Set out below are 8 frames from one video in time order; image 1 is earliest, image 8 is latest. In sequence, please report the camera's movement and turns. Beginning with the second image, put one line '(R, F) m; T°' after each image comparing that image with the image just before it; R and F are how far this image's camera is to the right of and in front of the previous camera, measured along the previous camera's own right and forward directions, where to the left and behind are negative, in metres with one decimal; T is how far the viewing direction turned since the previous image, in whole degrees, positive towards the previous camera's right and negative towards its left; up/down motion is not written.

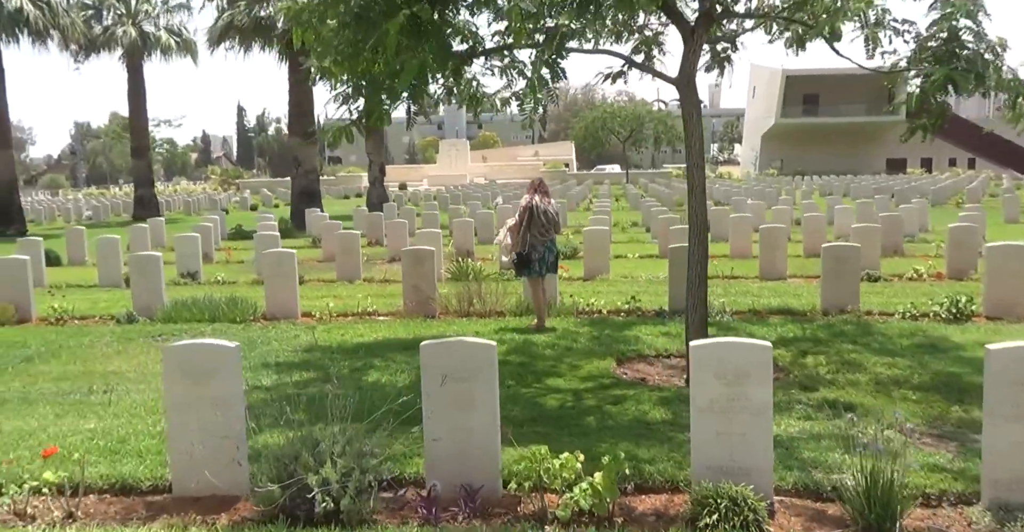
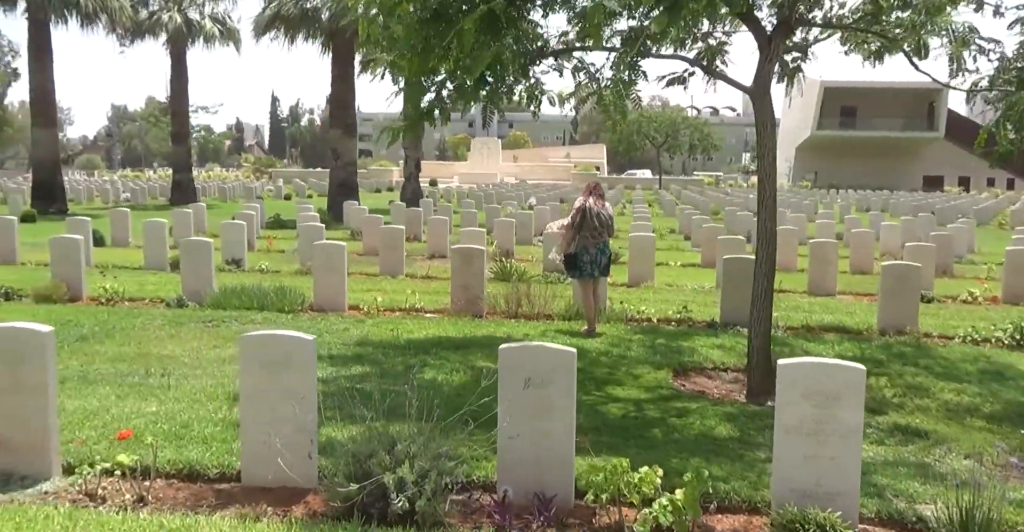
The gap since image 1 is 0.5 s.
(-0.2, +0.1) m; -2°
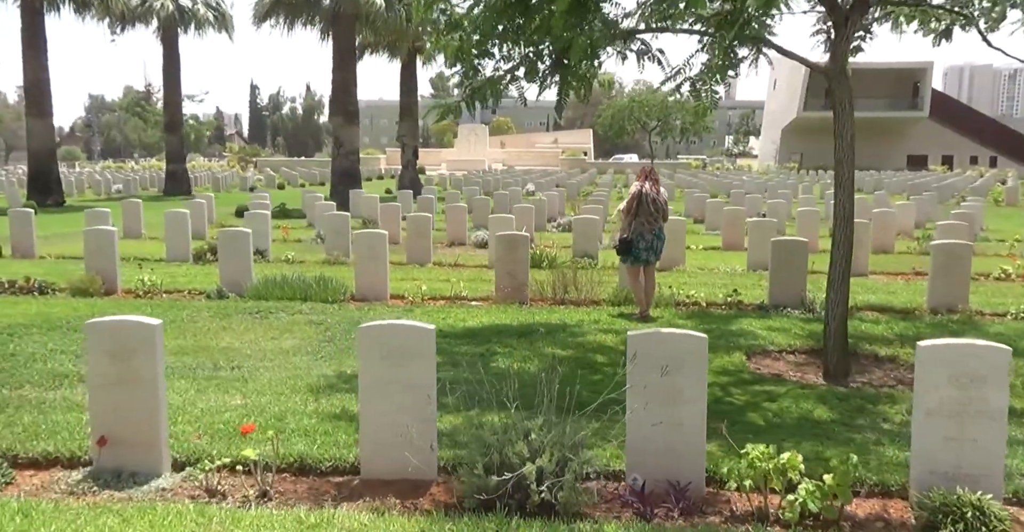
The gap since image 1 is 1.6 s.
(-0.5, +0.1) m; 0°
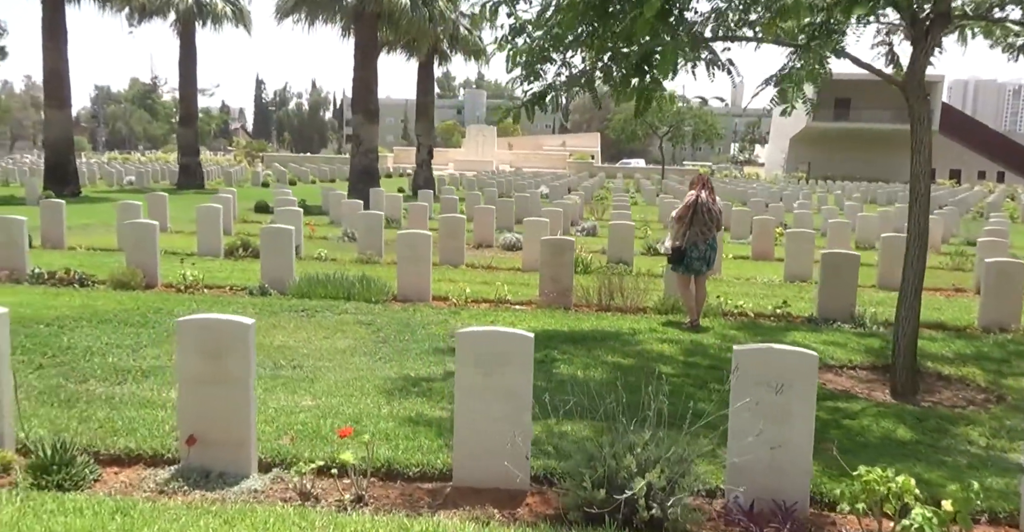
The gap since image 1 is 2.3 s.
(-0.4, 0.0) m; 0°
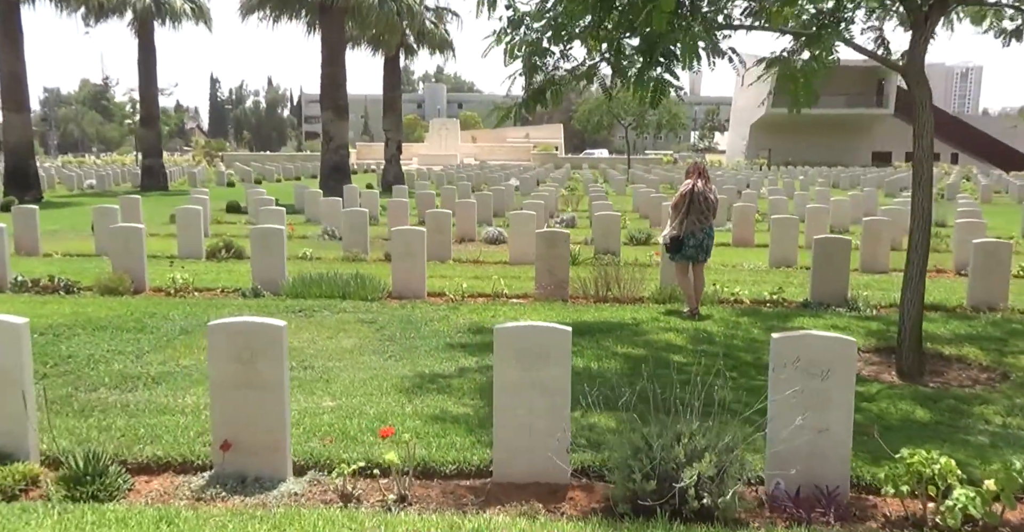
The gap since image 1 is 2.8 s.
(-0.3, 0.0) m; +2°
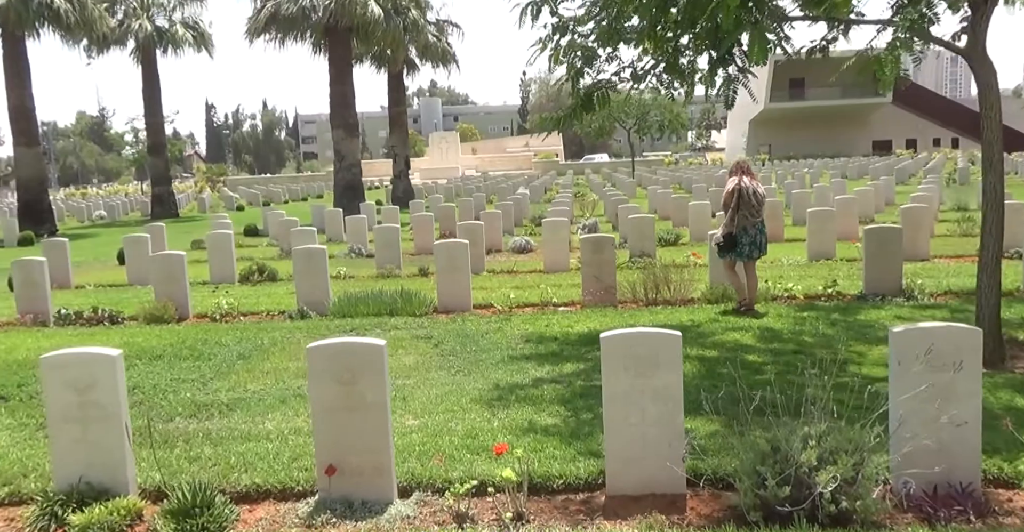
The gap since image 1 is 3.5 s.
(-0.4, +0.1) m; -1°
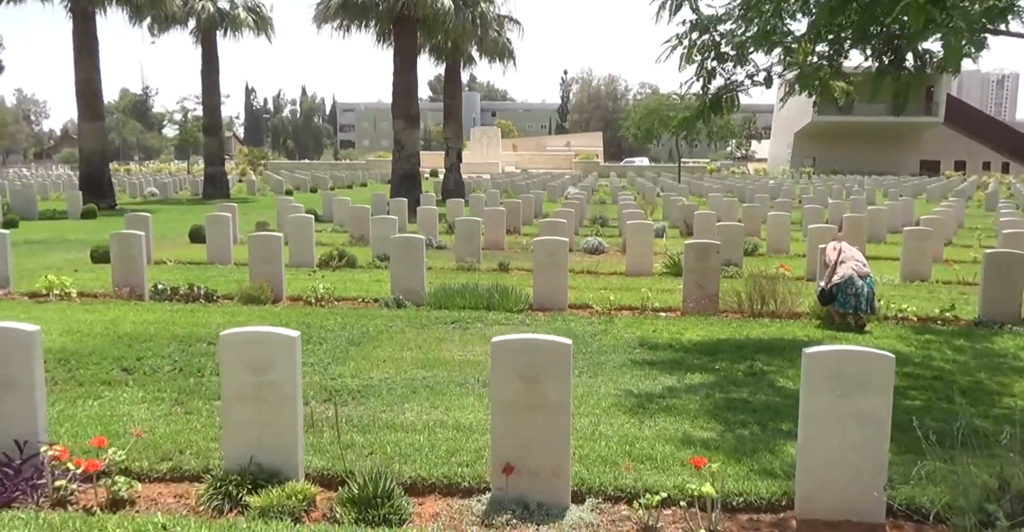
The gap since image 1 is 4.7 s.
(-0.6, +0.1) m; -3°
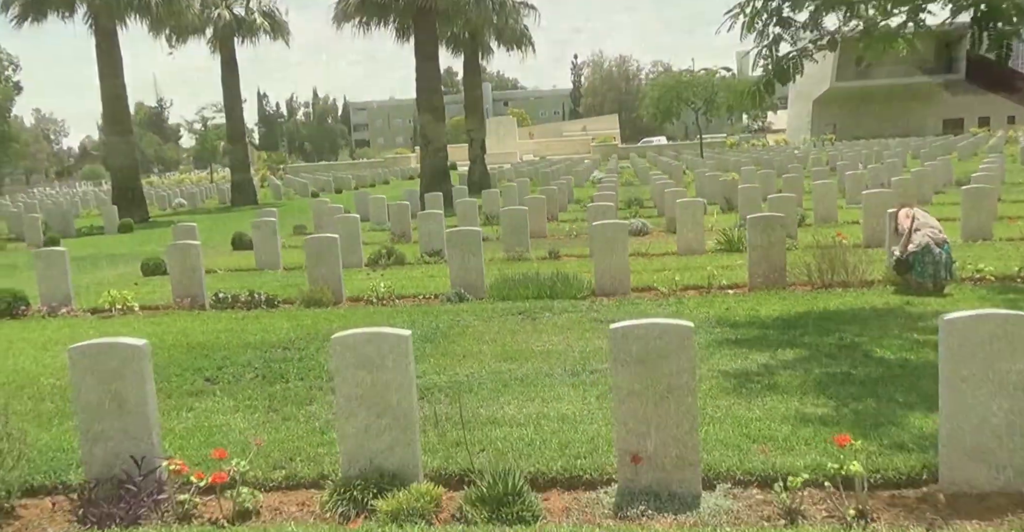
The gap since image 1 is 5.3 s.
(-0.3, +0.1) m; -2°
